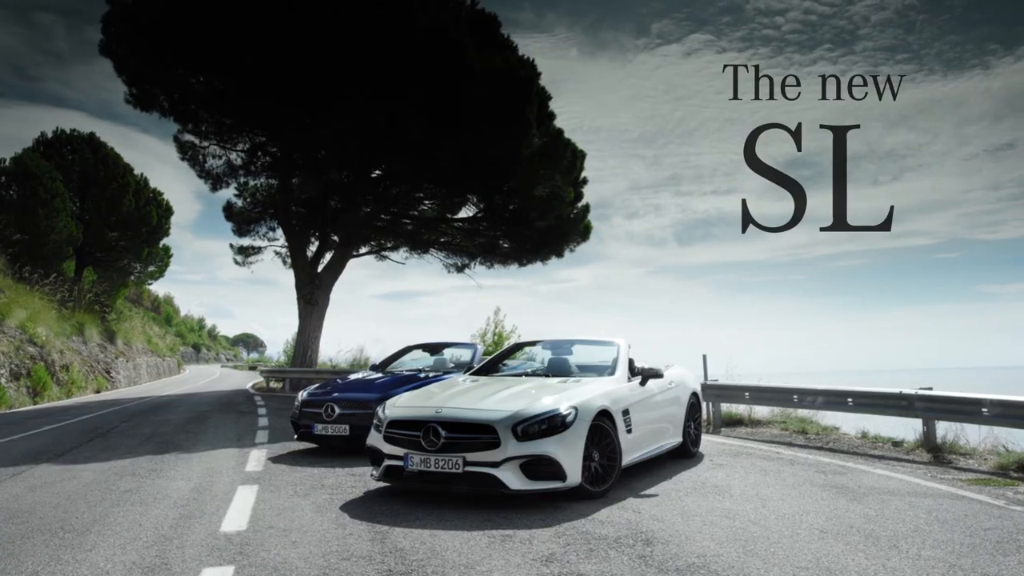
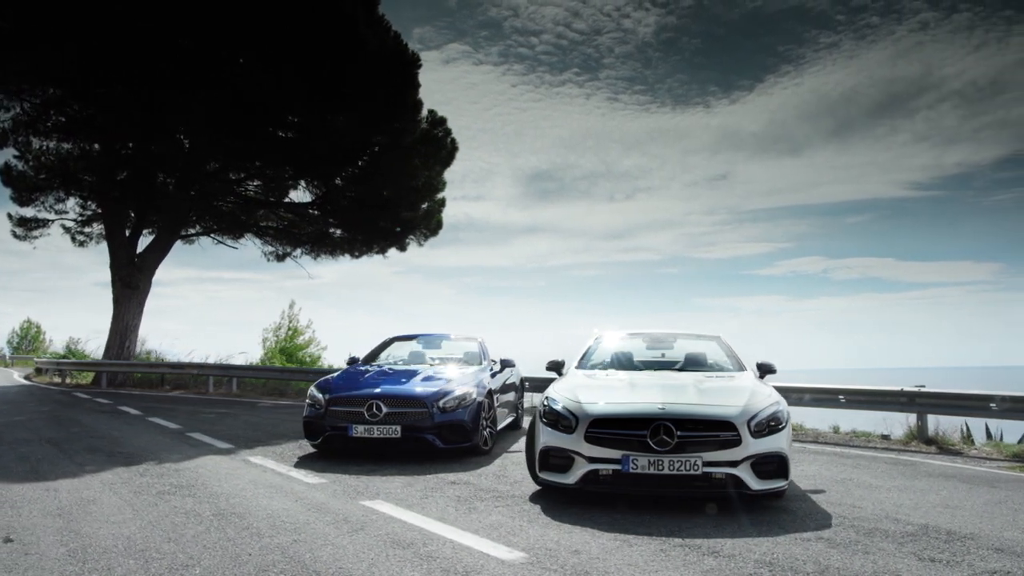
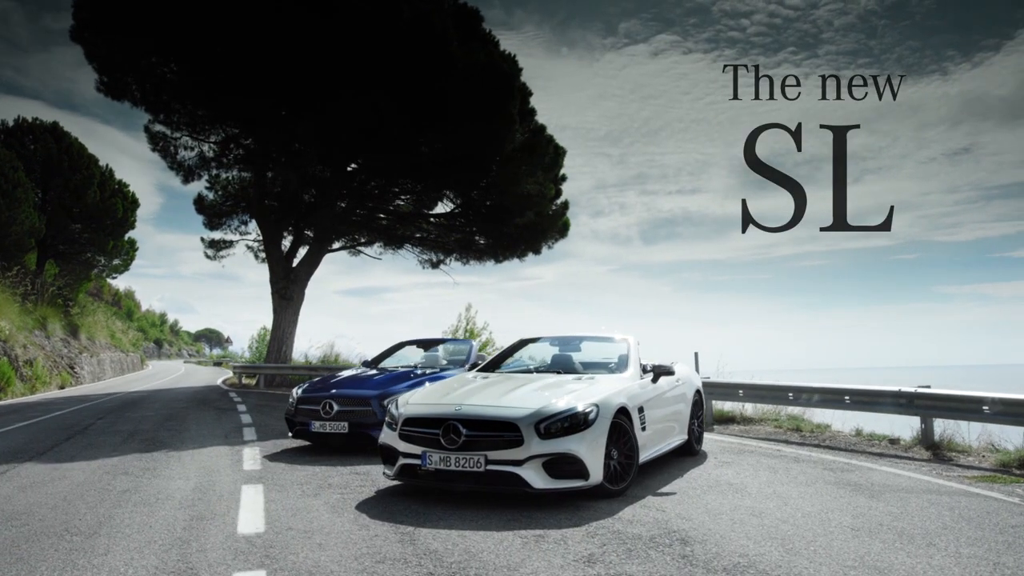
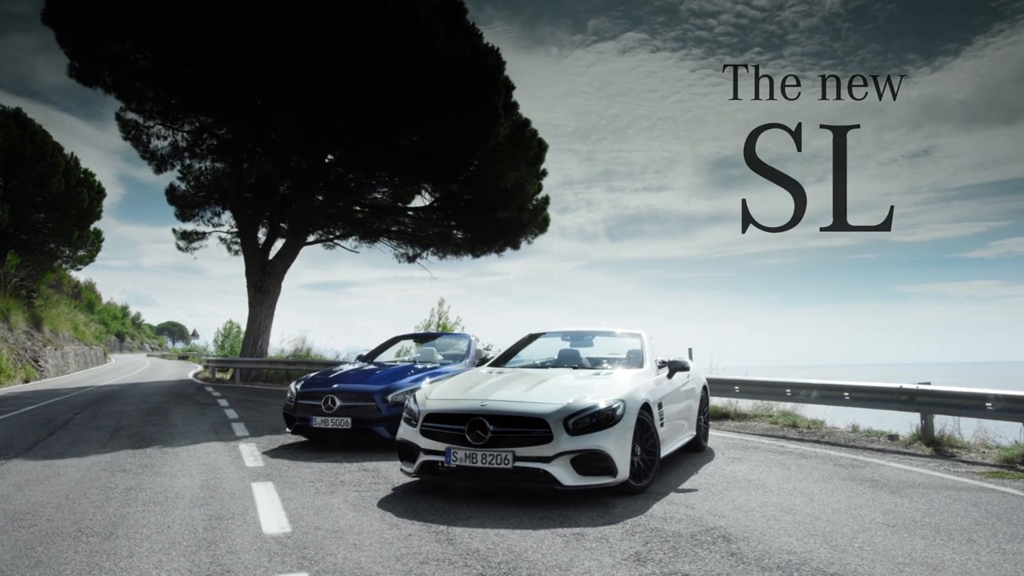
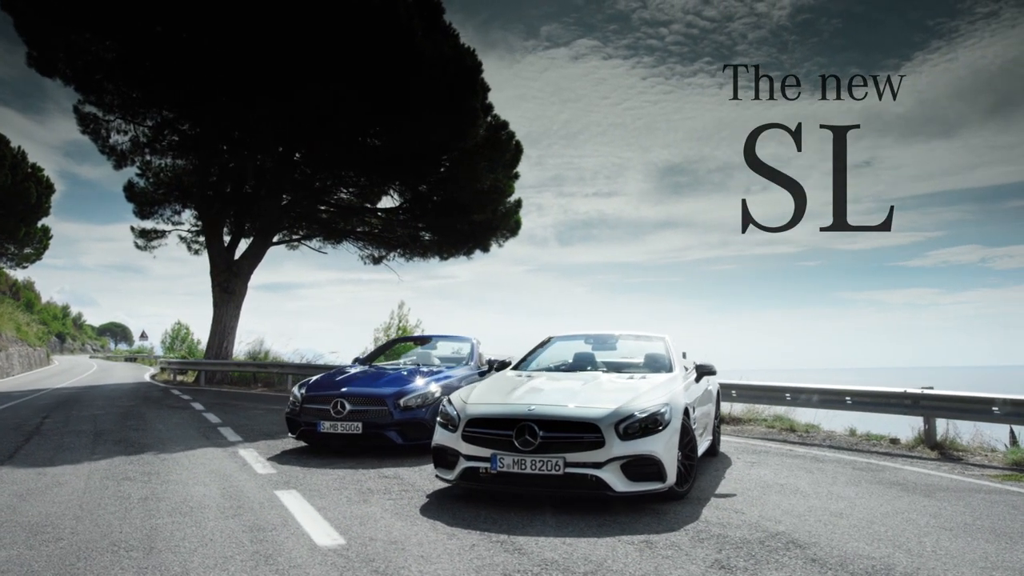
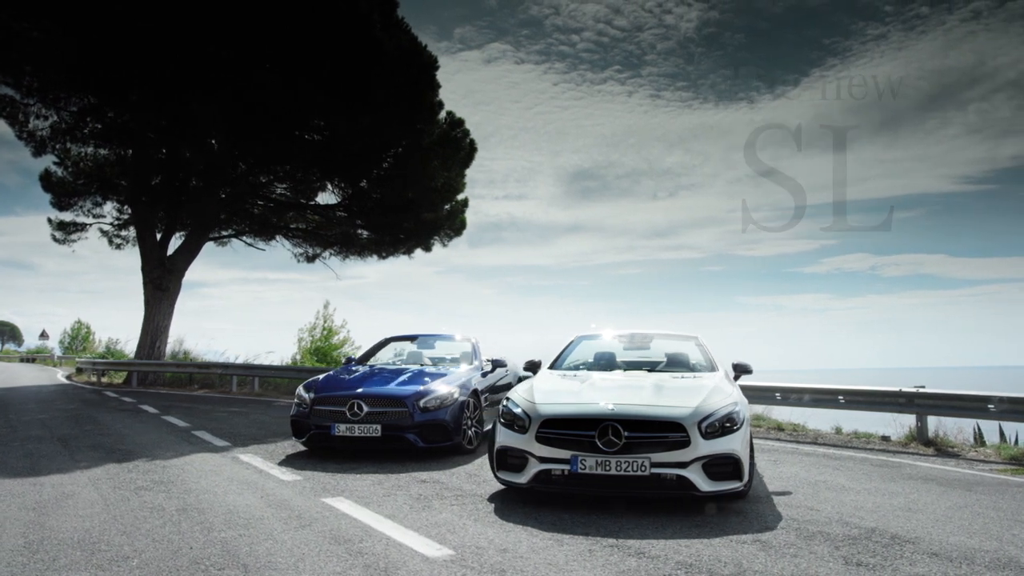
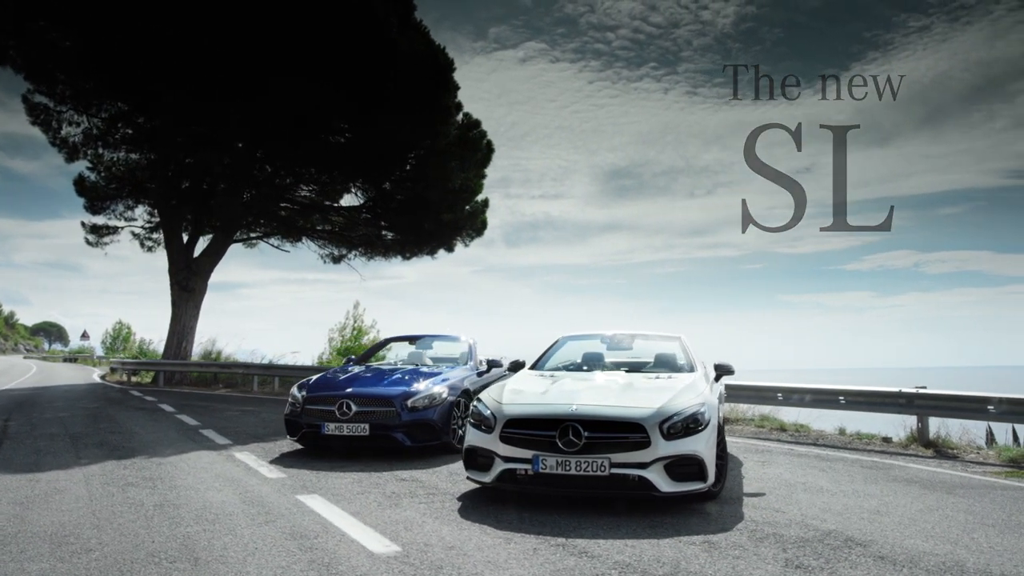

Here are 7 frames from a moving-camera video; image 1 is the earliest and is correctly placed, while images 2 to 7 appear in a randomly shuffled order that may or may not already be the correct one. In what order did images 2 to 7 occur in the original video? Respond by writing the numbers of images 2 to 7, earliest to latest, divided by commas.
3, 4, 5, 7, 6, 2
